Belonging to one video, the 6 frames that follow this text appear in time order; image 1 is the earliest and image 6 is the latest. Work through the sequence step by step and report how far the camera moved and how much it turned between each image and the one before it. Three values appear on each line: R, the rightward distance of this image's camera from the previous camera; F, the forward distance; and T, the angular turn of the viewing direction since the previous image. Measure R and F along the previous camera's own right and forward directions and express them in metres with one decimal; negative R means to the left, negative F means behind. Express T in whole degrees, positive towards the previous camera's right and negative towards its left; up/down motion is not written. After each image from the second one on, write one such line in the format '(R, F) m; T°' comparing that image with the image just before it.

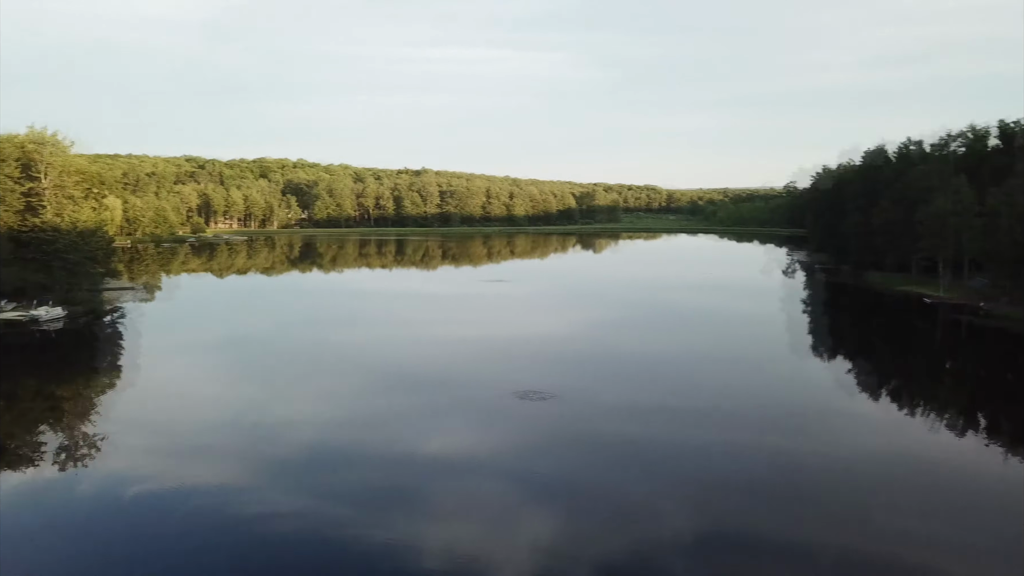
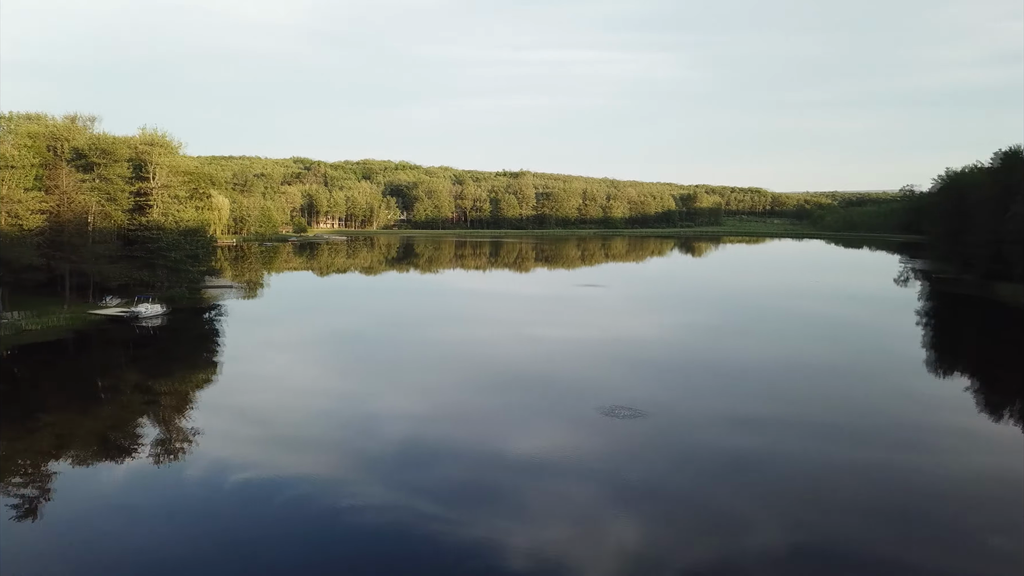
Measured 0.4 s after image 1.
(-0.1, +0.3) m; -9°
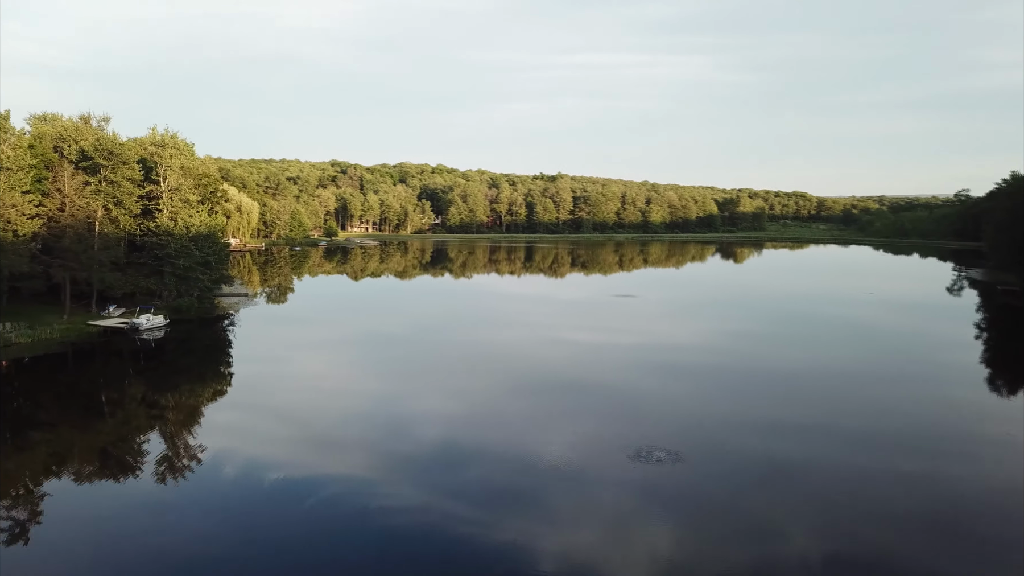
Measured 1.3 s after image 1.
(+0.1, +0.4) m; -3°
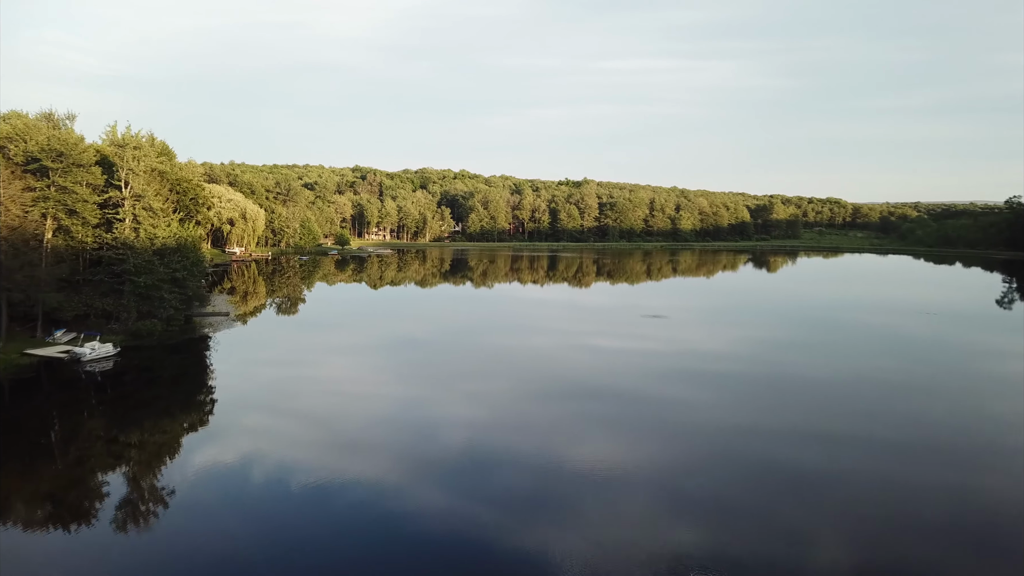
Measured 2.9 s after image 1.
(+0.1, +0.6) m; -2°
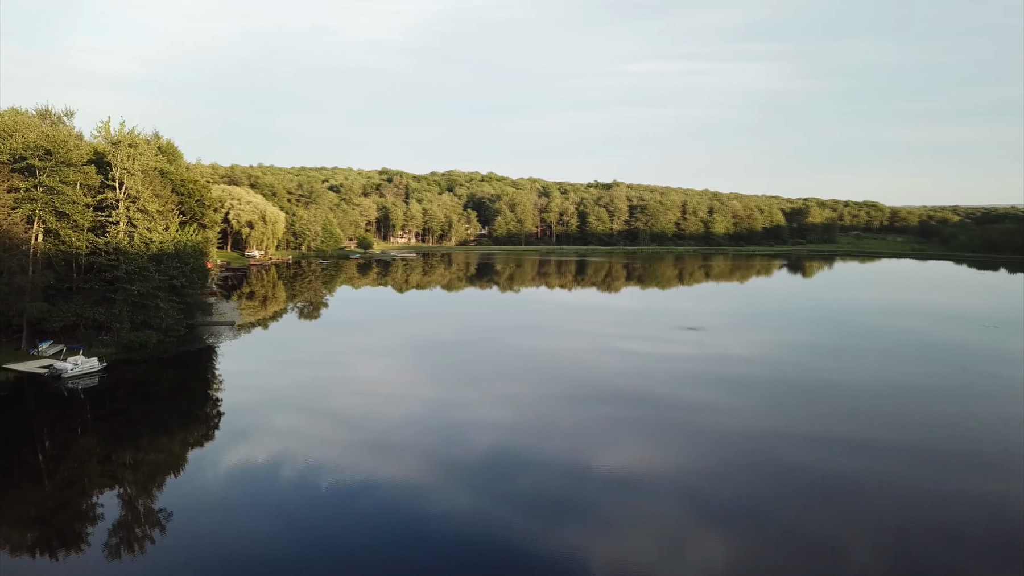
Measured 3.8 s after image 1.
(0.0, +0.3) m; -3°
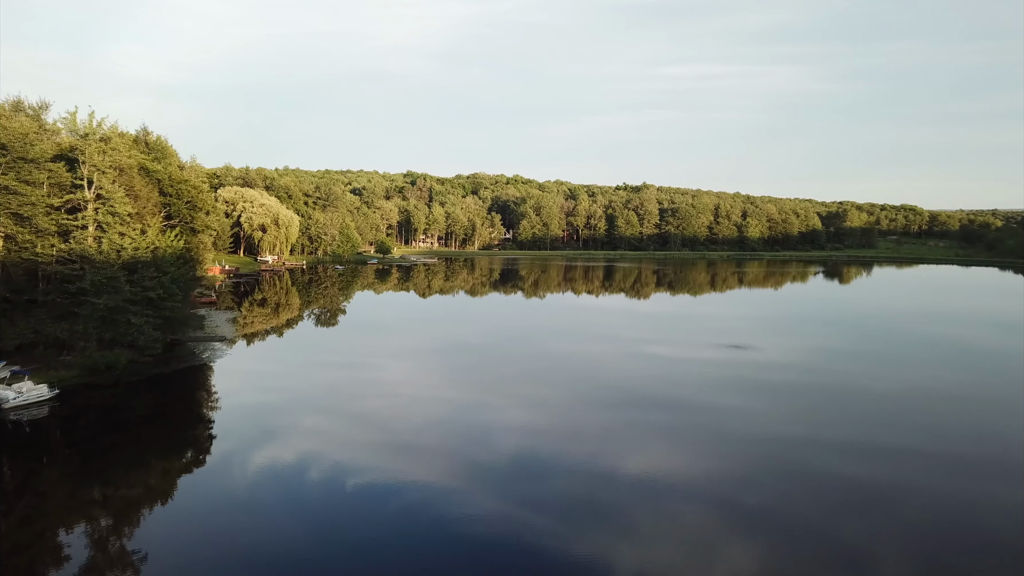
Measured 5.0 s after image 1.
(0.0, +0.5) m; -2°
